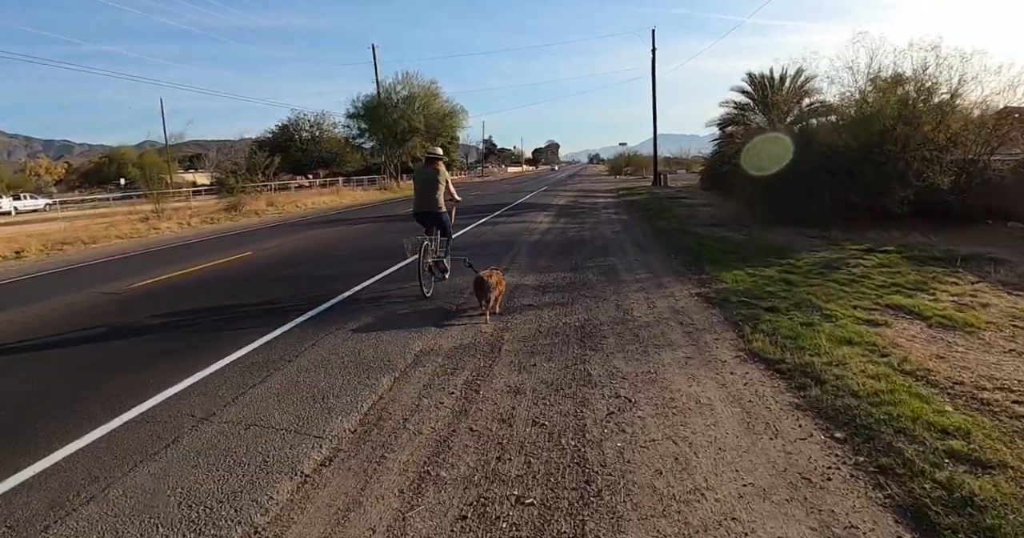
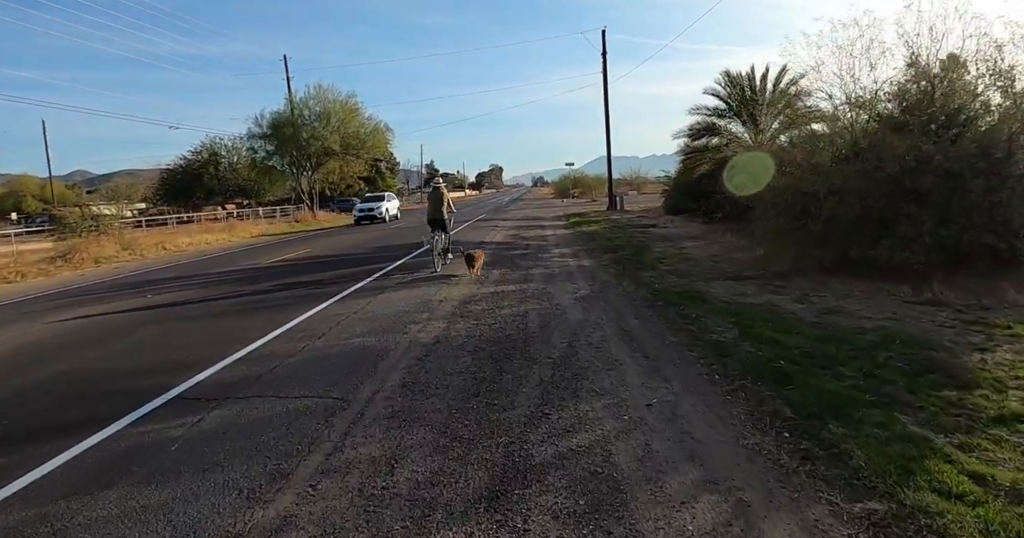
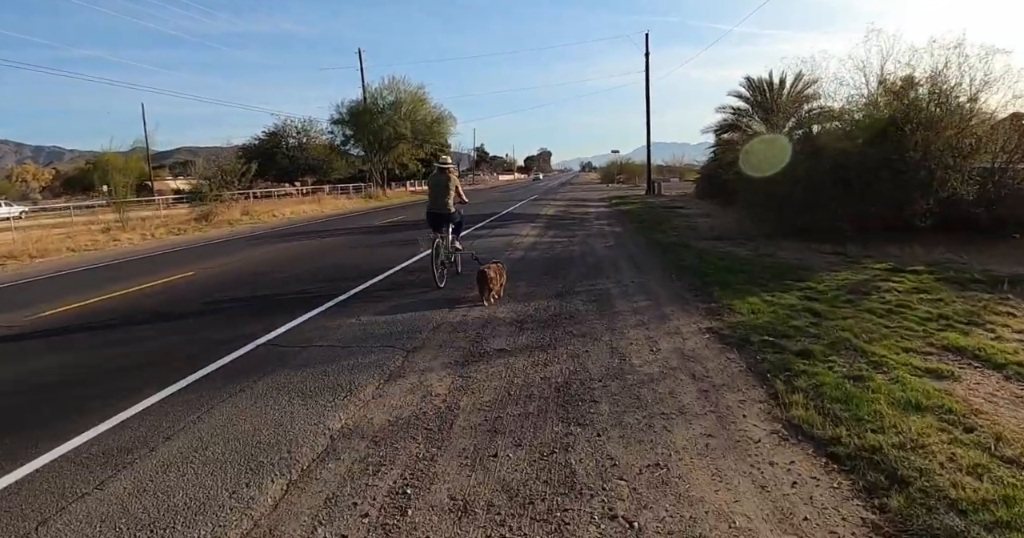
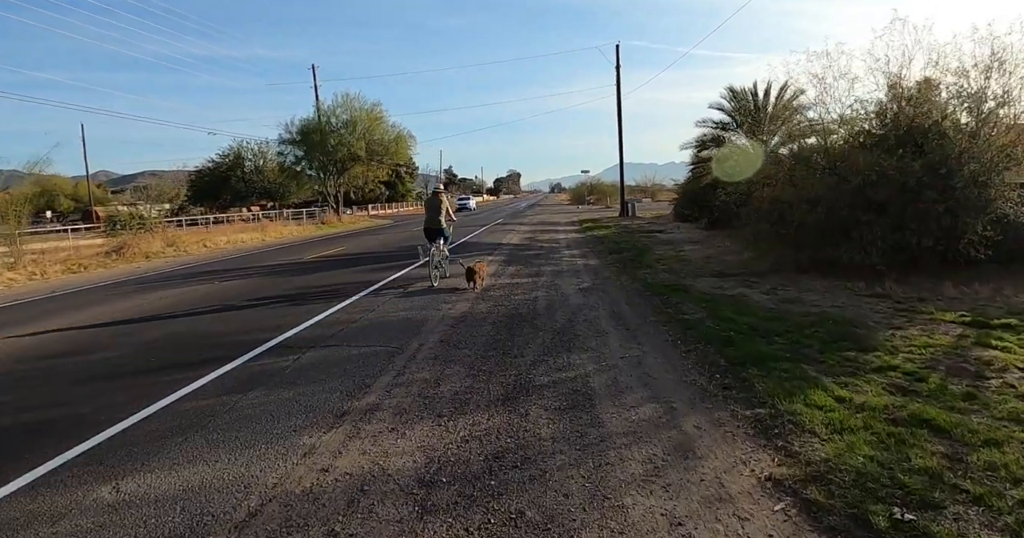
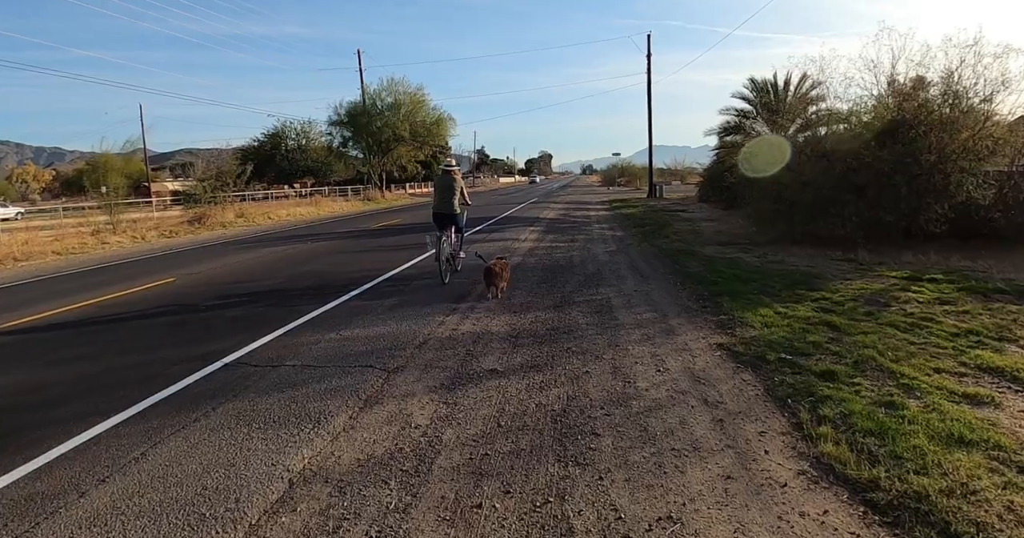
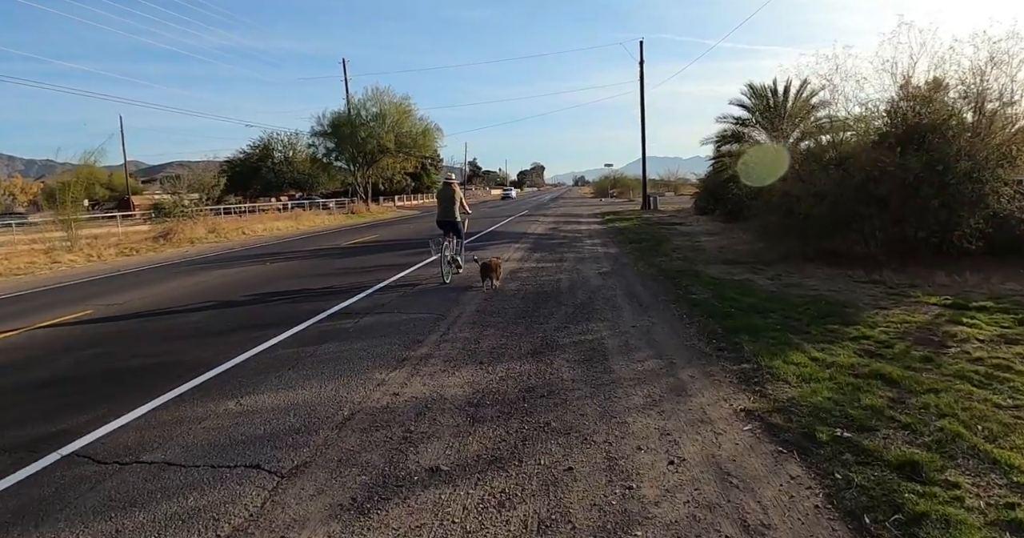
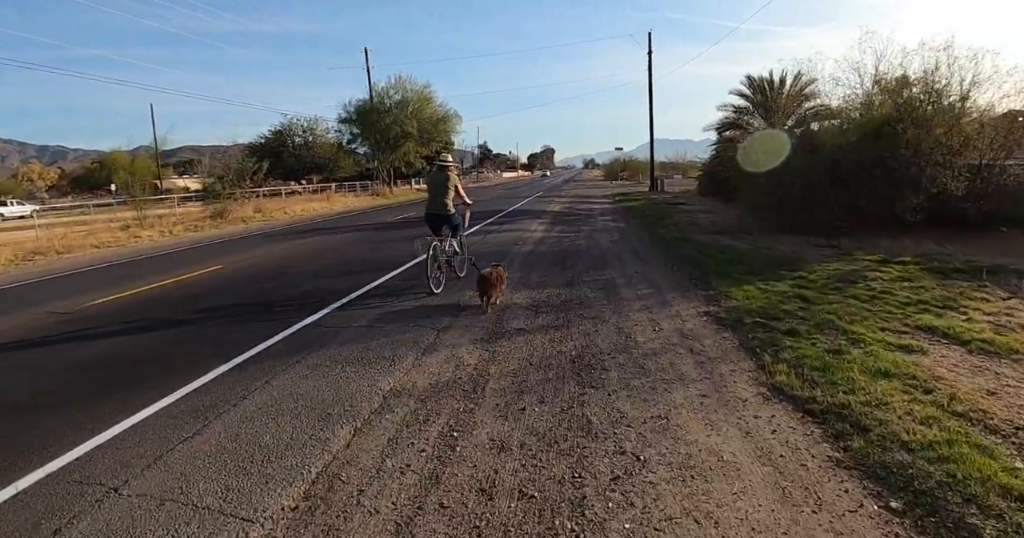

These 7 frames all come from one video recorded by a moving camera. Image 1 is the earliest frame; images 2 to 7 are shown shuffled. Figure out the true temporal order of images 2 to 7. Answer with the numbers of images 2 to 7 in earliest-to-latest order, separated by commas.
7, 3, 5, 6, 4, 2
